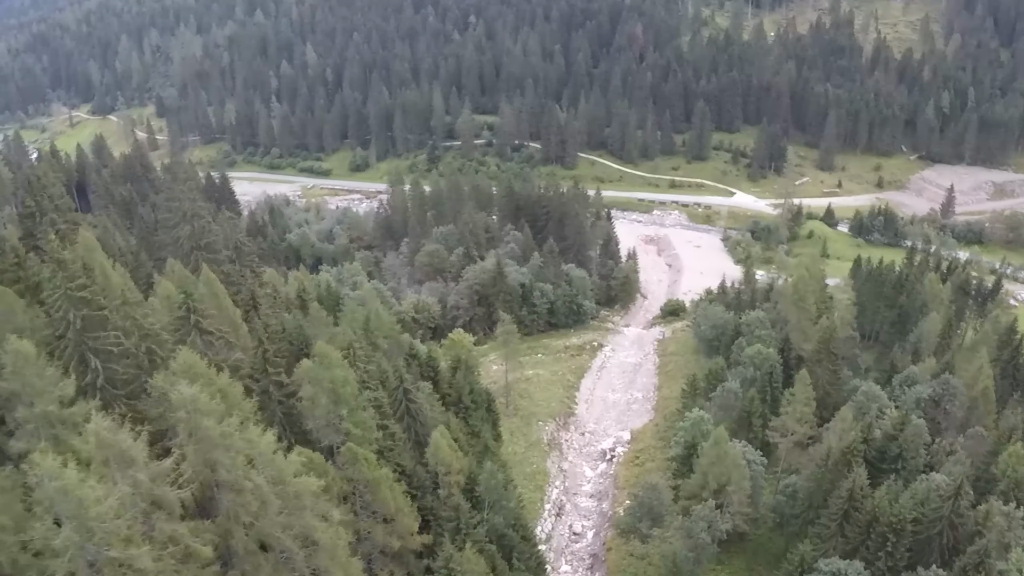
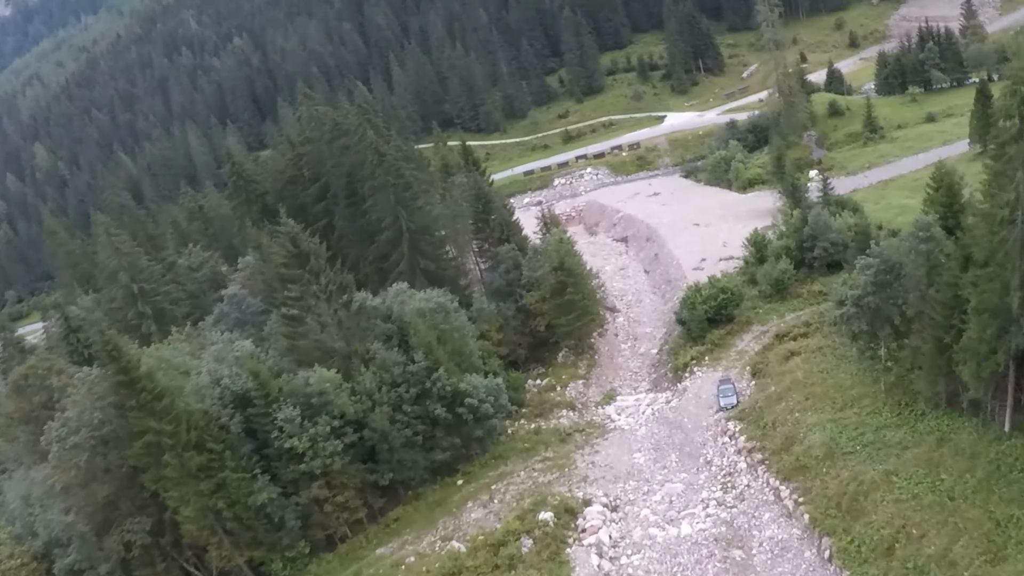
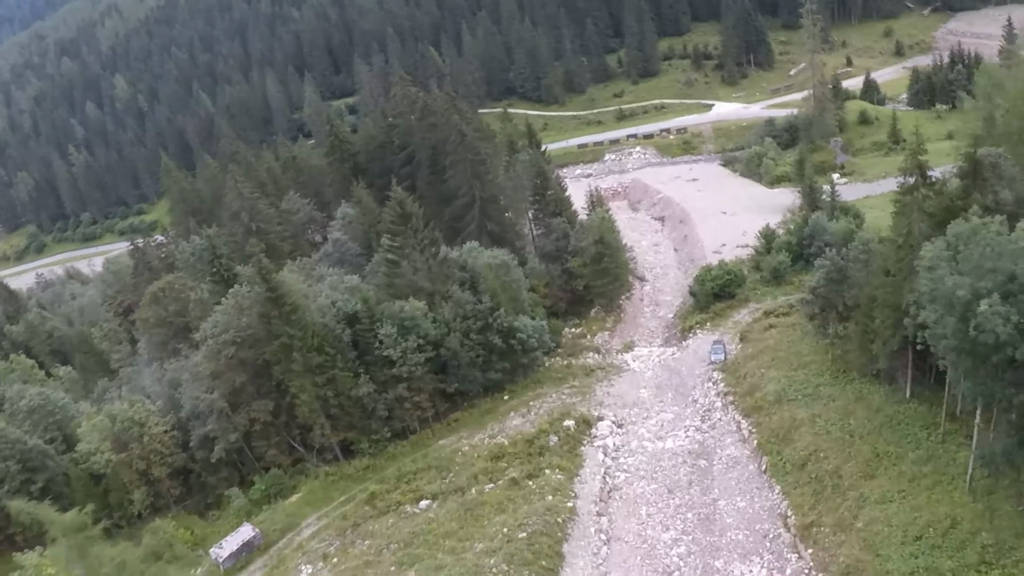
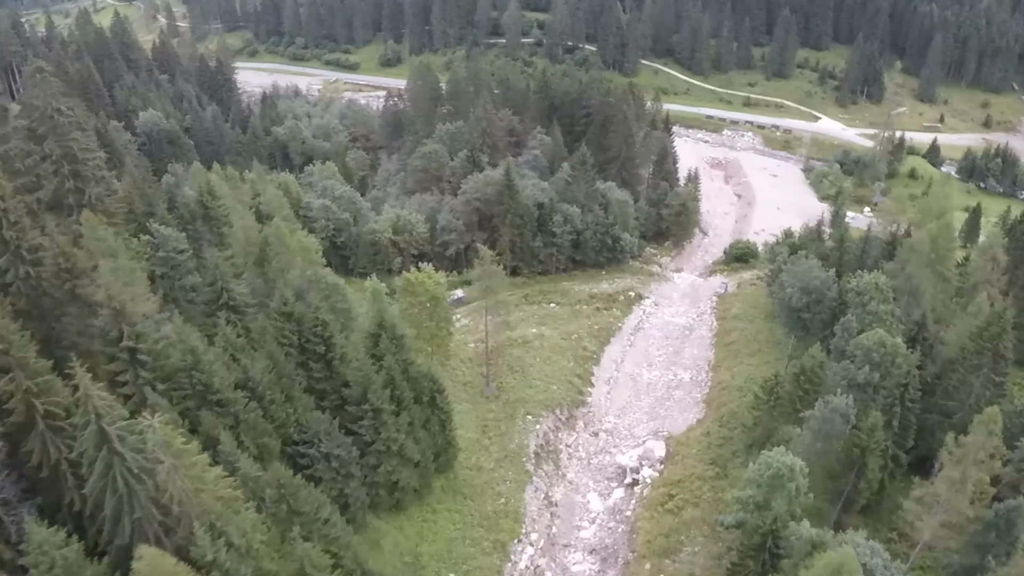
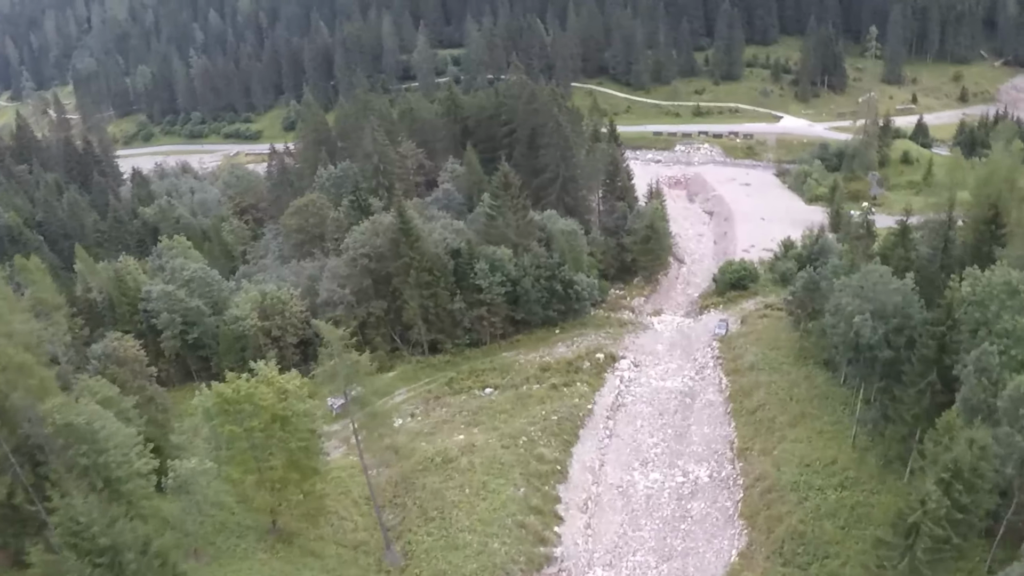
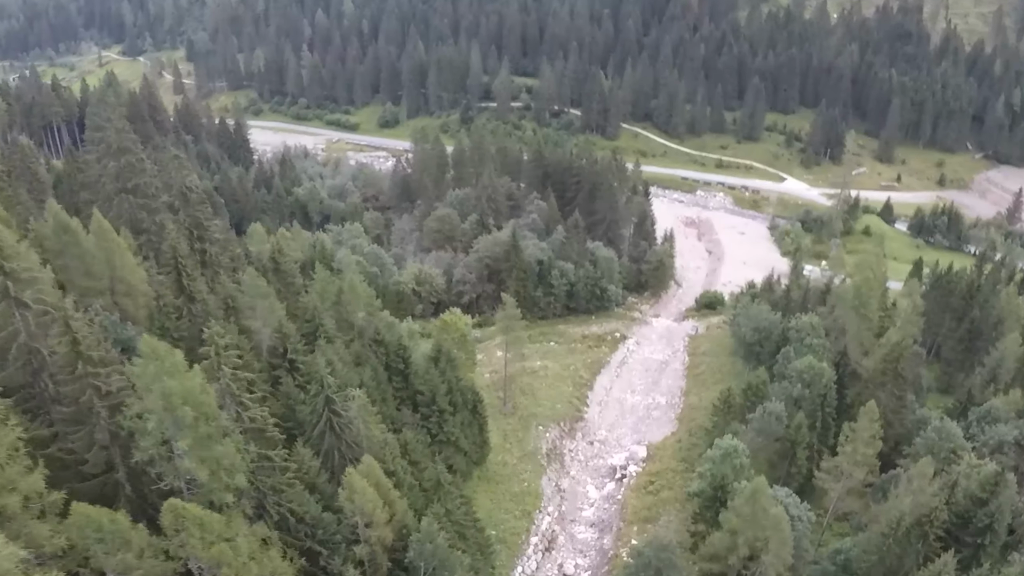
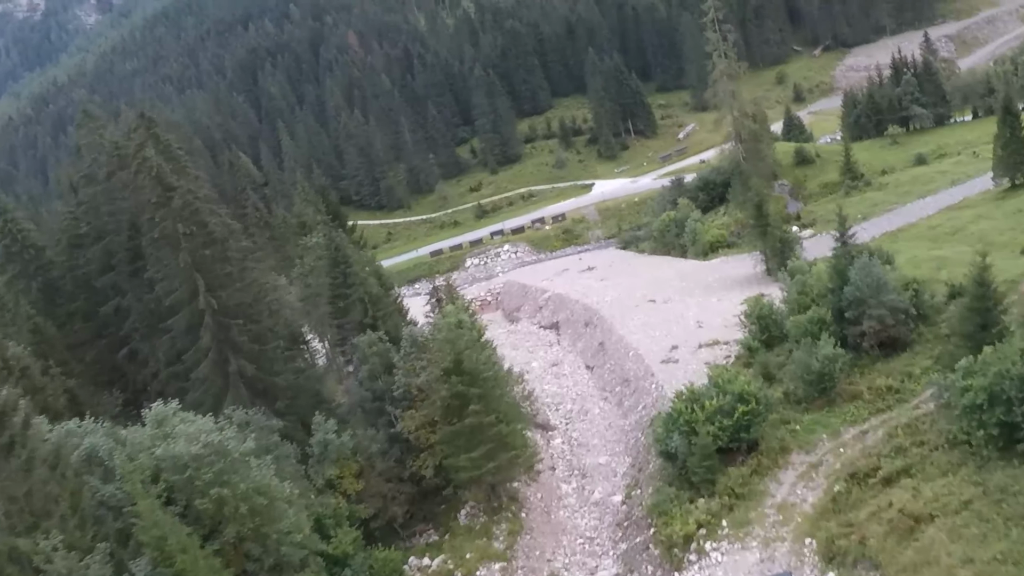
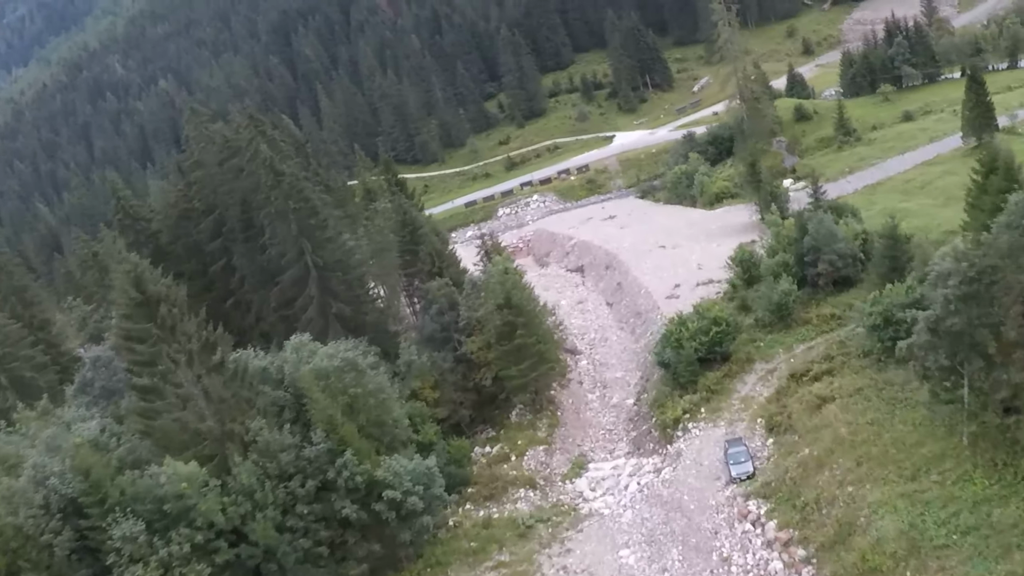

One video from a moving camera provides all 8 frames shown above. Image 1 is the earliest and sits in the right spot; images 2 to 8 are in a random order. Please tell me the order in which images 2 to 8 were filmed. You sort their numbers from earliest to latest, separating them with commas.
6, 4, 5, 3, 2, 8, 7
